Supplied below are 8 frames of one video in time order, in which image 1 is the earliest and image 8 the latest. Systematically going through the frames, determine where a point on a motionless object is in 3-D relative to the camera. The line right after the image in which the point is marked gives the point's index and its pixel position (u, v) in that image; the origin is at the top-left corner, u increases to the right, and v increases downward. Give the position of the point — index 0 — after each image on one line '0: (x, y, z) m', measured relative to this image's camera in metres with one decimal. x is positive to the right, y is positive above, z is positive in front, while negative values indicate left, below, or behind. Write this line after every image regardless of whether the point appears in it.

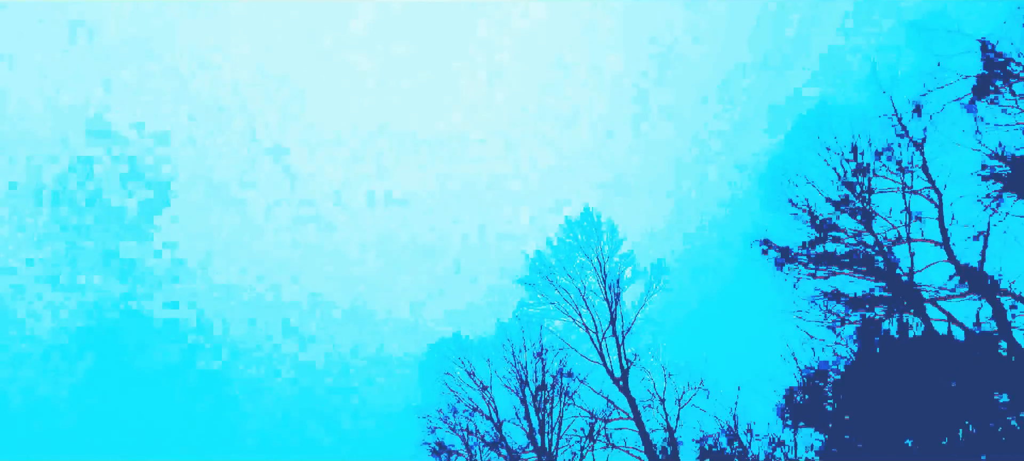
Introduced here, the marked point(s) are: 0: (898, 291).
0: (+3.6, -0.5, +4.4) m
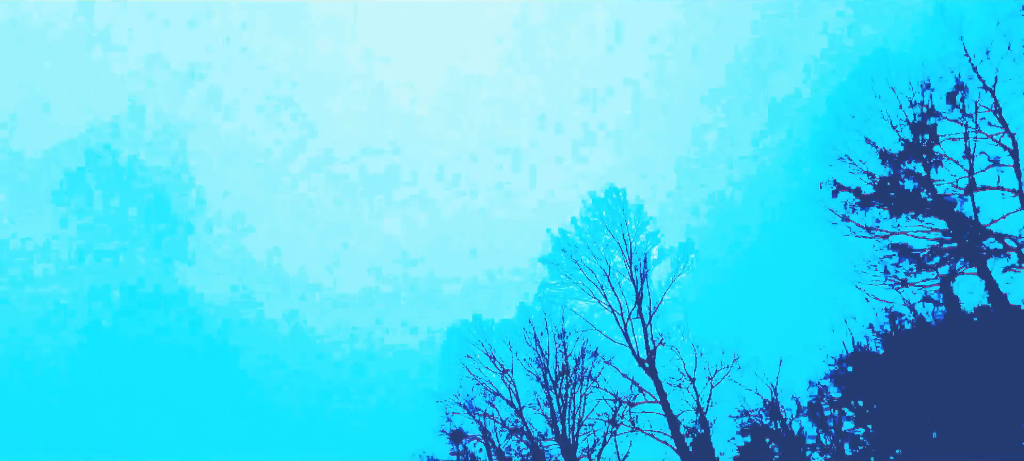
0: (+3.9, -0.2, +4.1) m
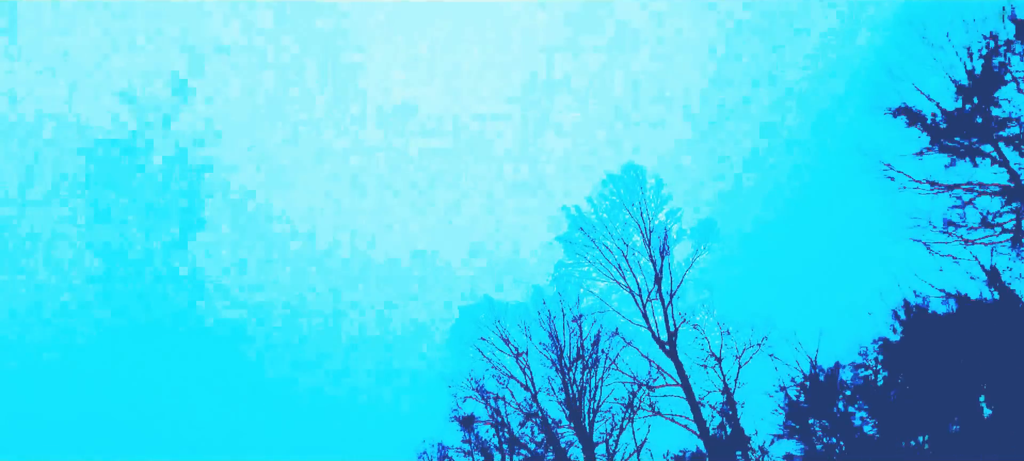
0: (+4.0, +0.1, +3.7) m
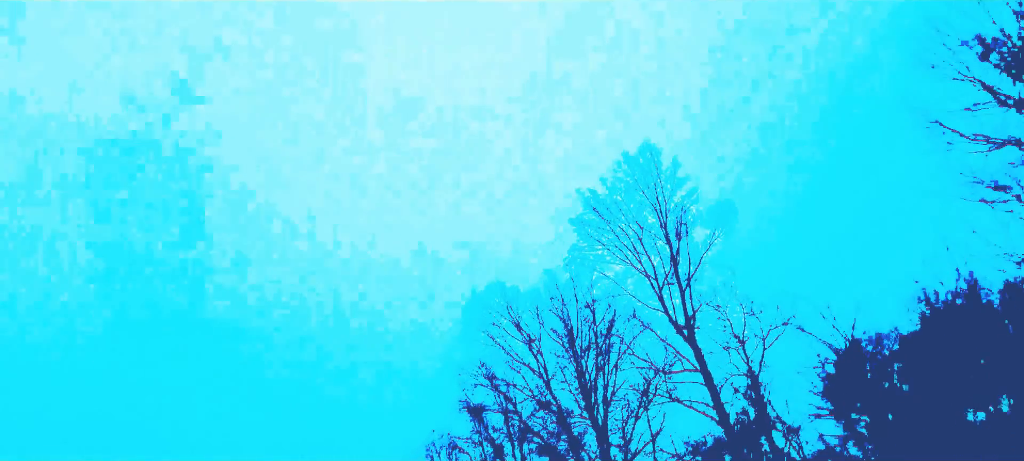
0: (+4.1, +0.4, +3.5) m
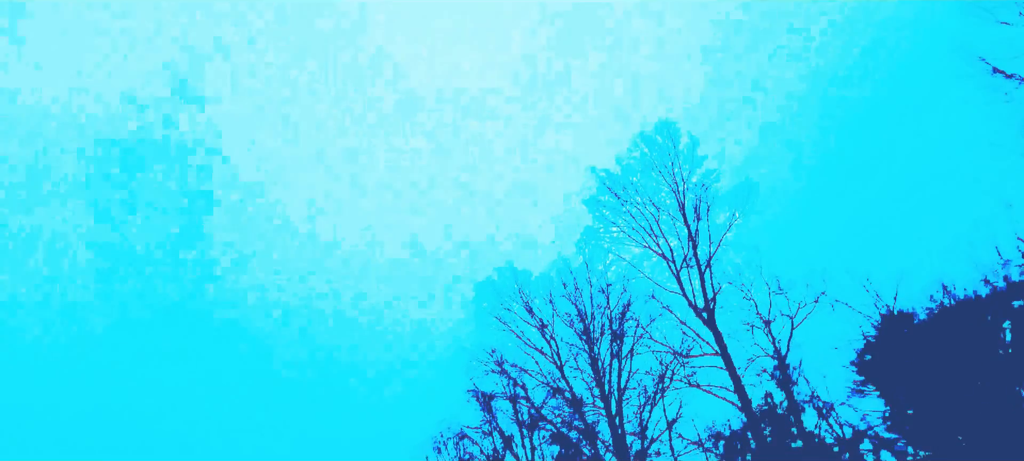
0: (+4.3, +0.6, +3.4) m
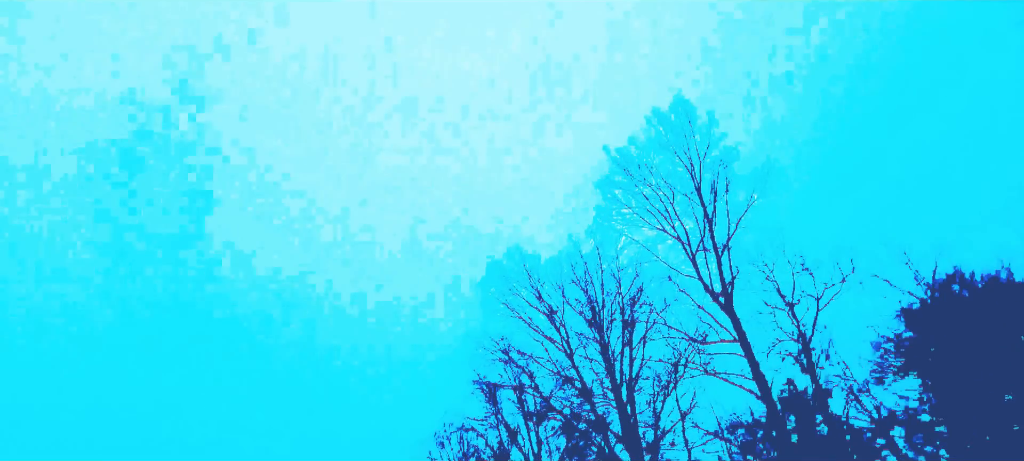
0: (+3.6, -2.4, +3.9) m
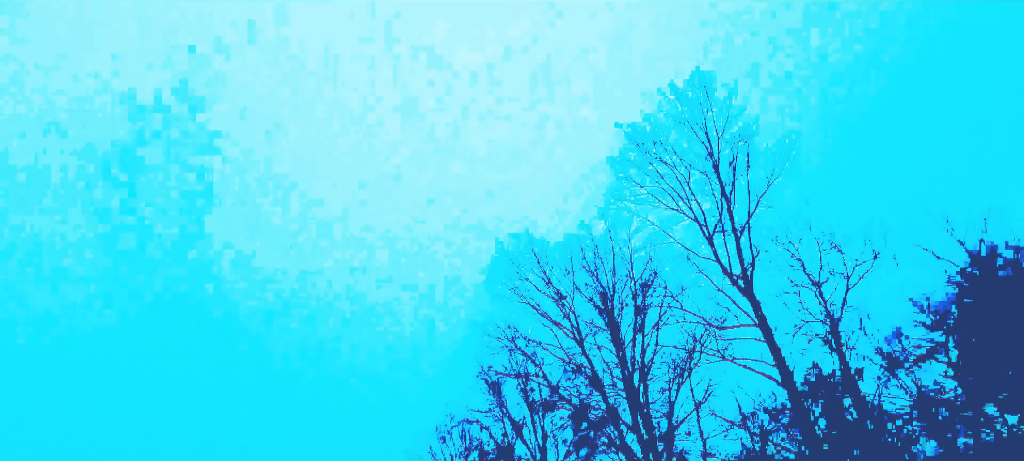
0: (+1.5, -8.0, +6.9) m
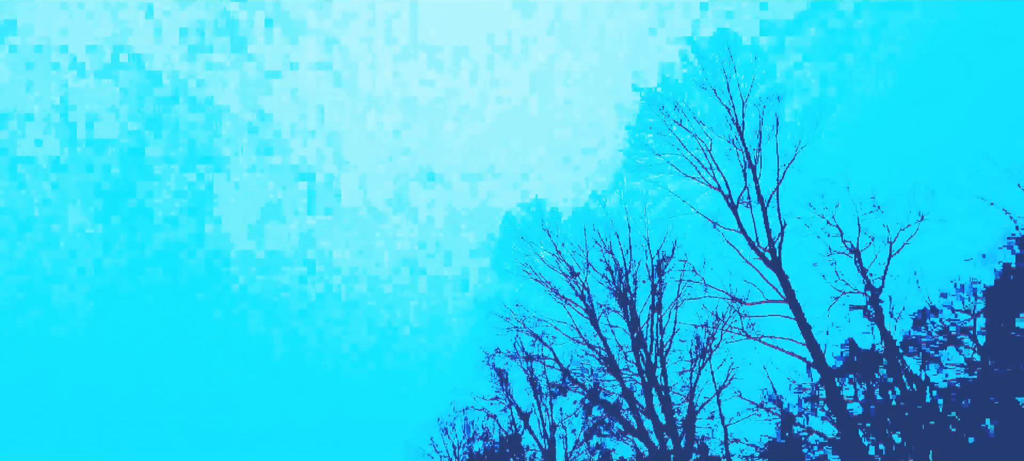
0: (+1.3, -5.6, +1.5) m
